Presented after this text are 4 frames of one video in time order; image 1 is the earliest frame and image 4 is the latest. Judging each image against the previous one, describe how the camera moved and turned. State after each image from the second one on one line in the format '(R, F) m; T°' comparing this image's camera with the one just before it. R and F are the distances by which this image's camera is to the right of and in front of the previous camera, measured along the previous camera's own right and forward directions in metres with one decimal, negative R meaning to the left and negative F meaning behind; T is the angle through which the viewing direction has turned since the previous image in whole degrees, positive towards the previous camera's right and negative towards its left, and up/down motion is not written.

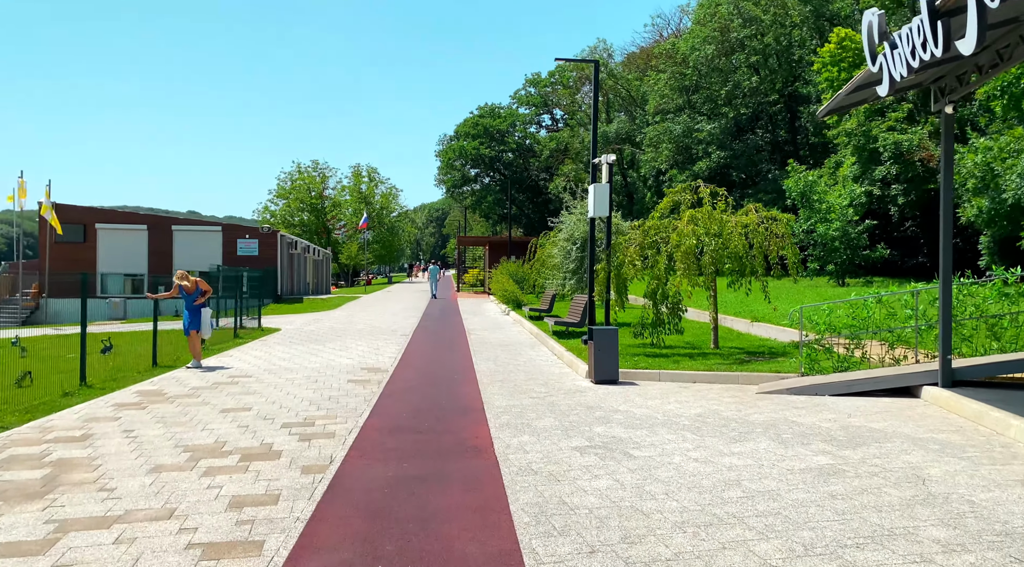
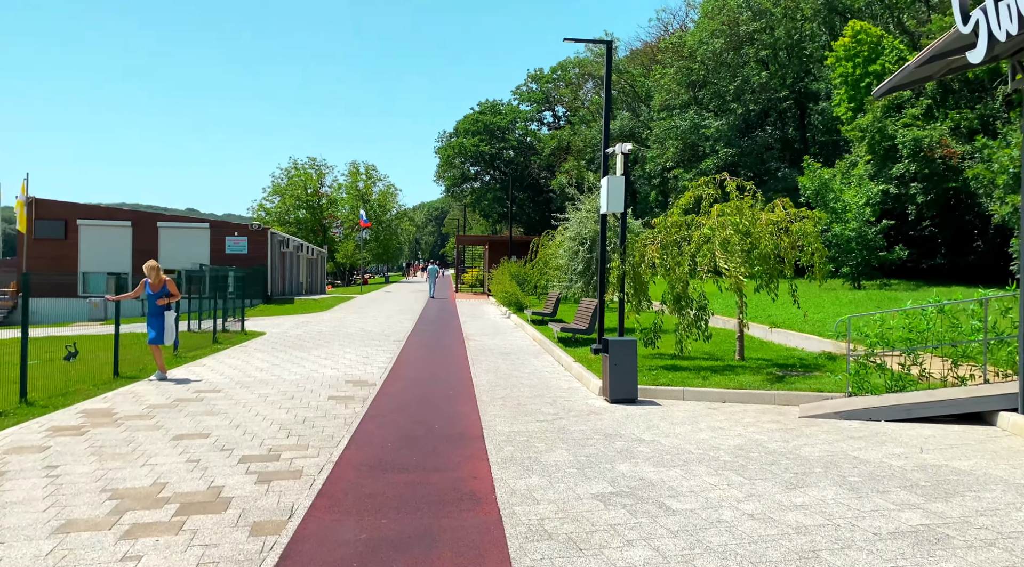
(-0.1, +1.3) m; 0°
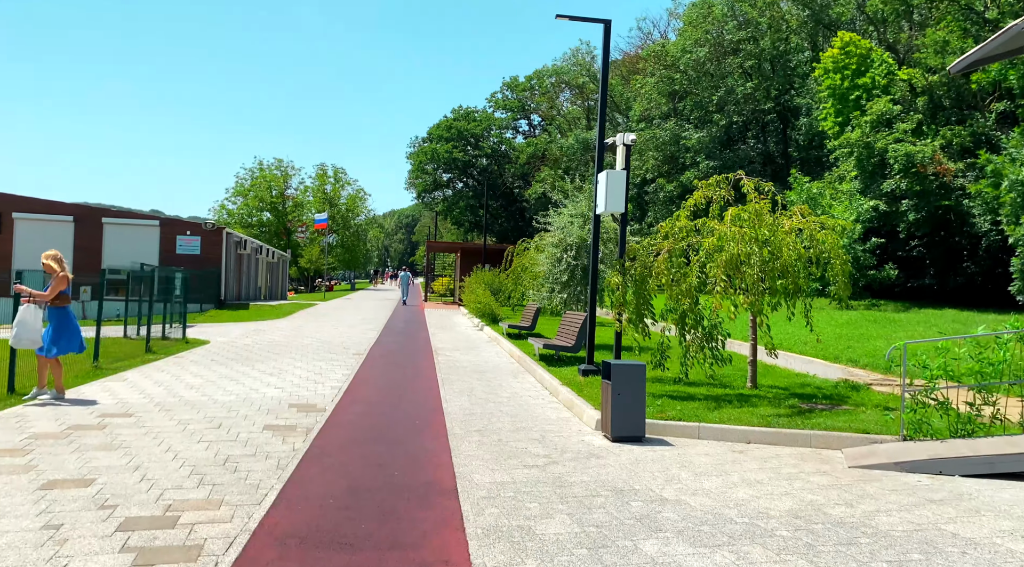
(-0.1, +1.6) m; +2°
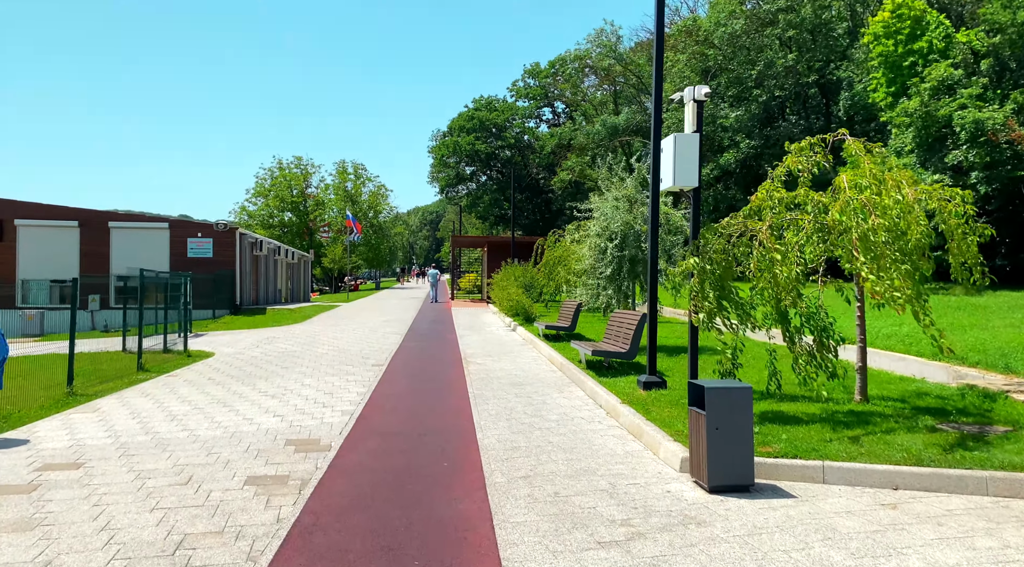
(-0.2, +1.9) m; -2°
